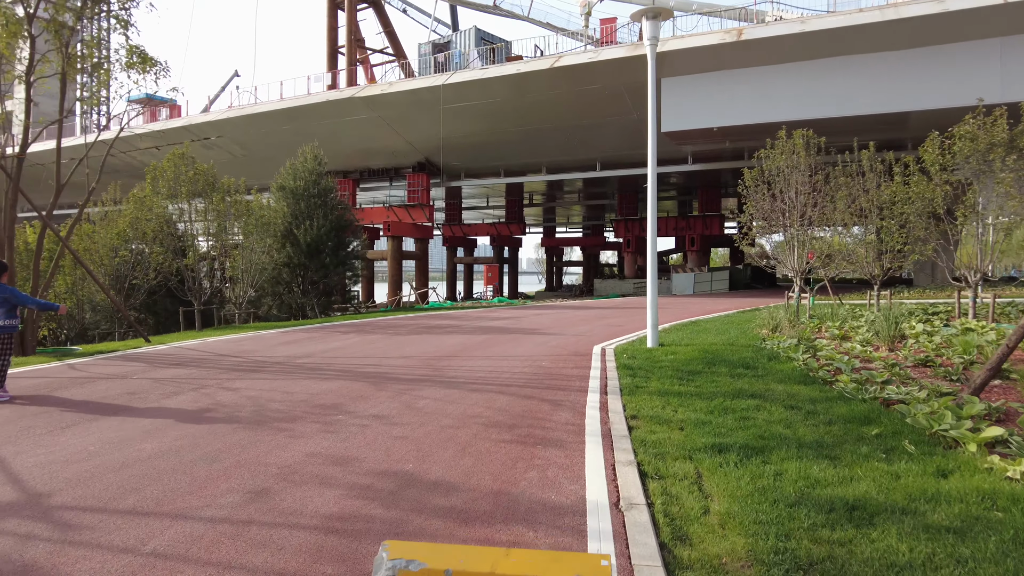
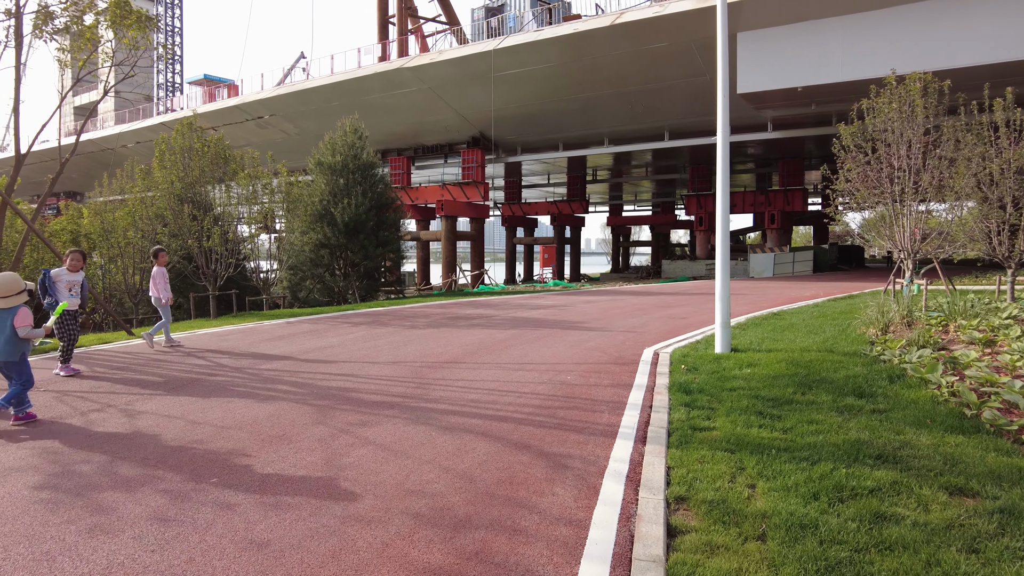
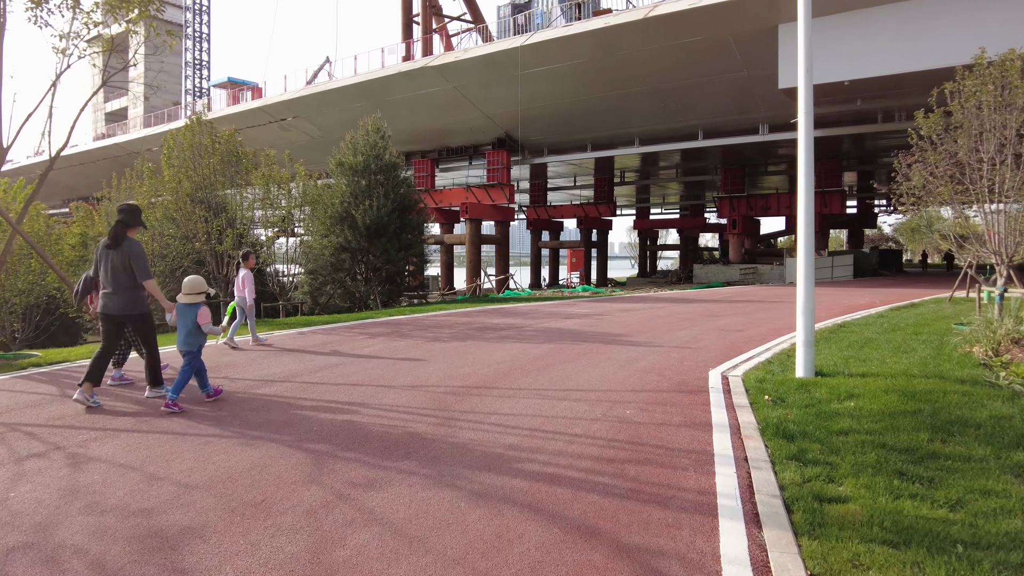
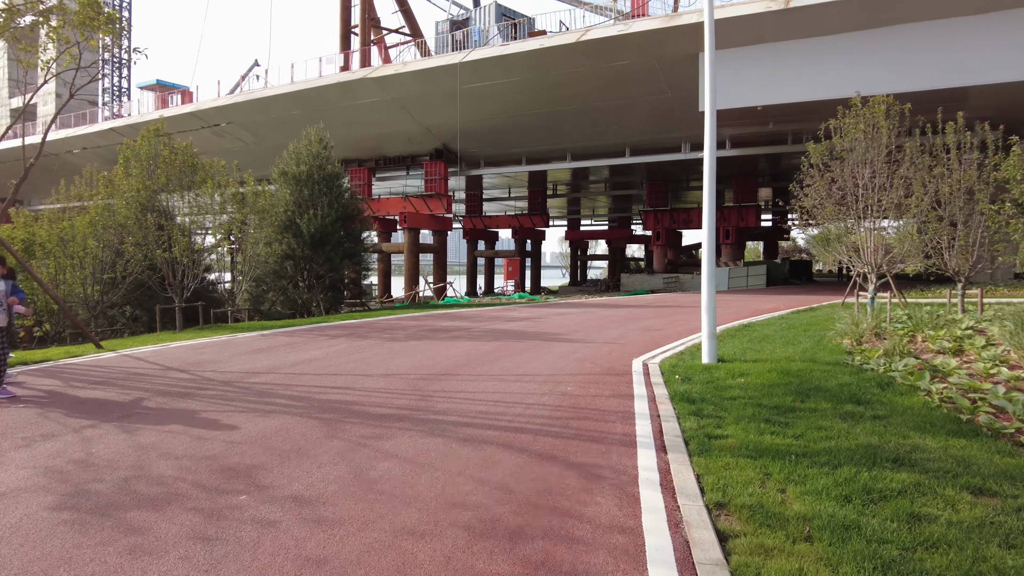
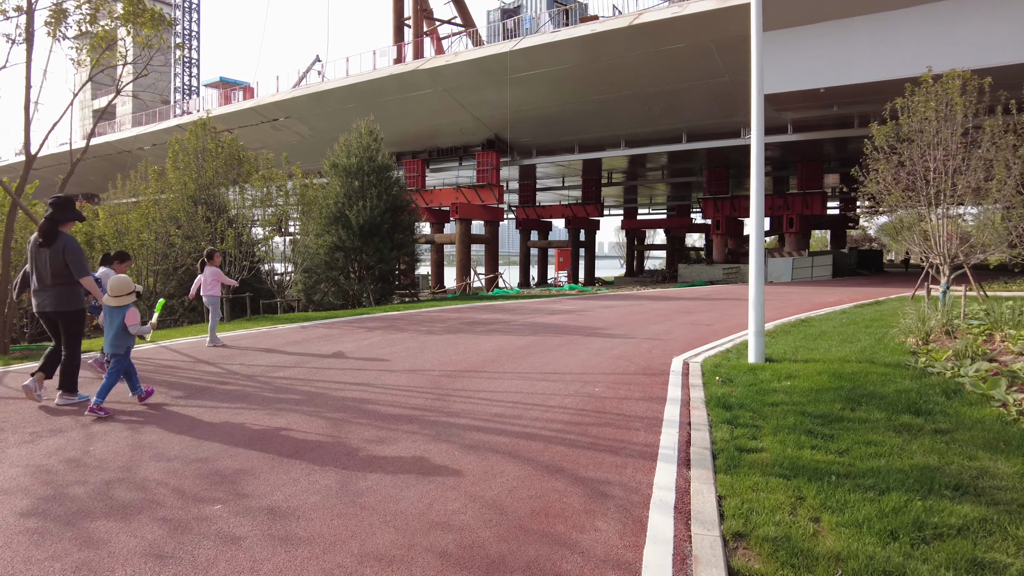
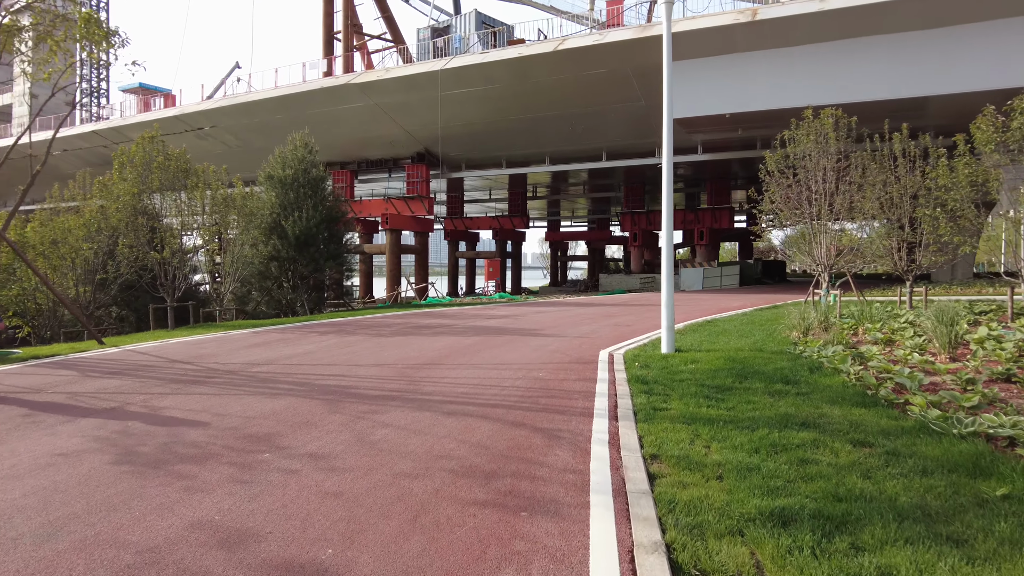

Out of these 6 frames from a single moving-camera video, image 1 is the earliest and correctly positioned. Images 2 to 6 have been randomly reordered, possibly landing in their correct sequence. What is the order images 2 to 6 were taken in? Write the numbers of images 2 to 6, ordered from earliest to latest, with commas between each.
6, 4, 2, 5, 3
